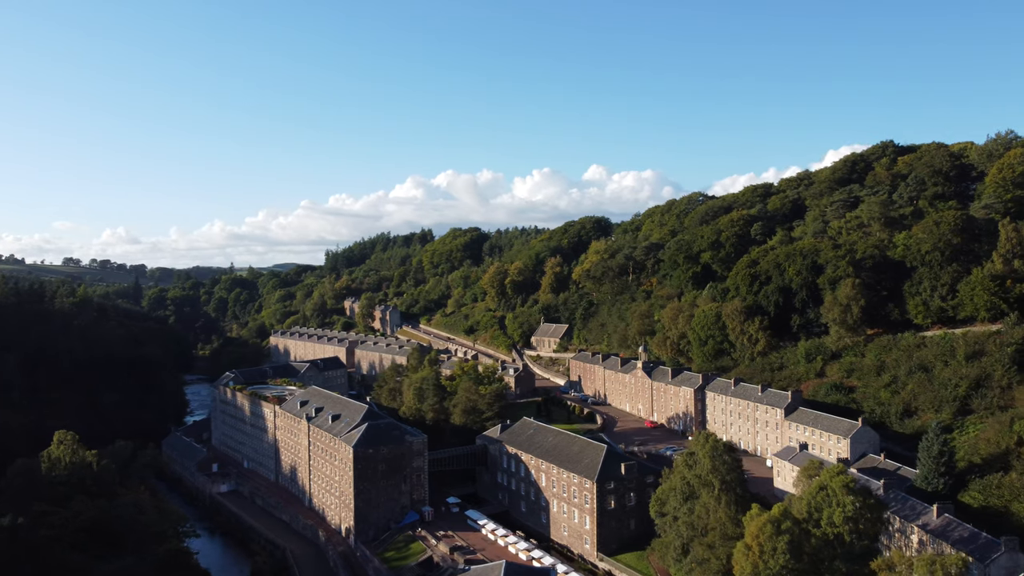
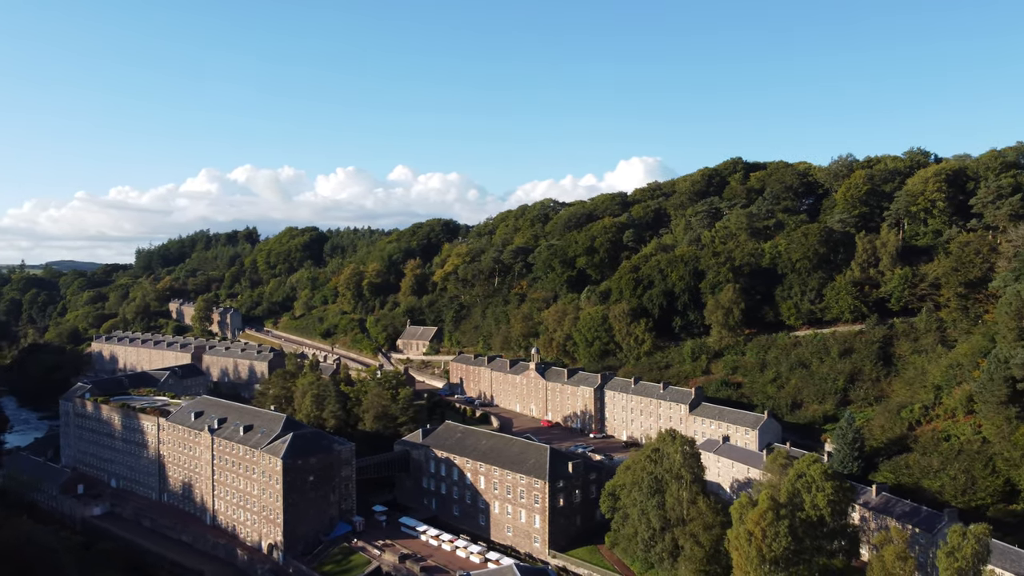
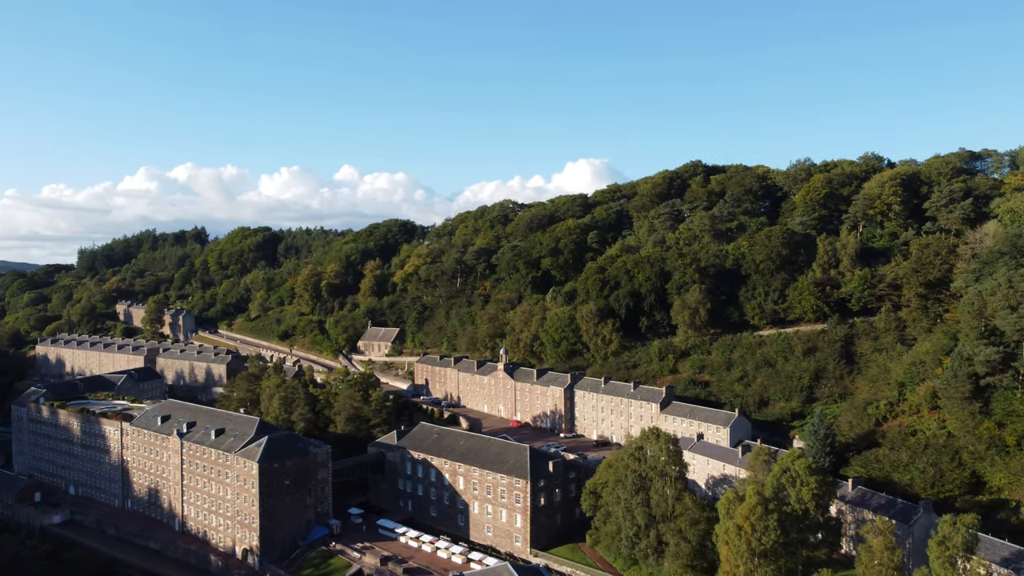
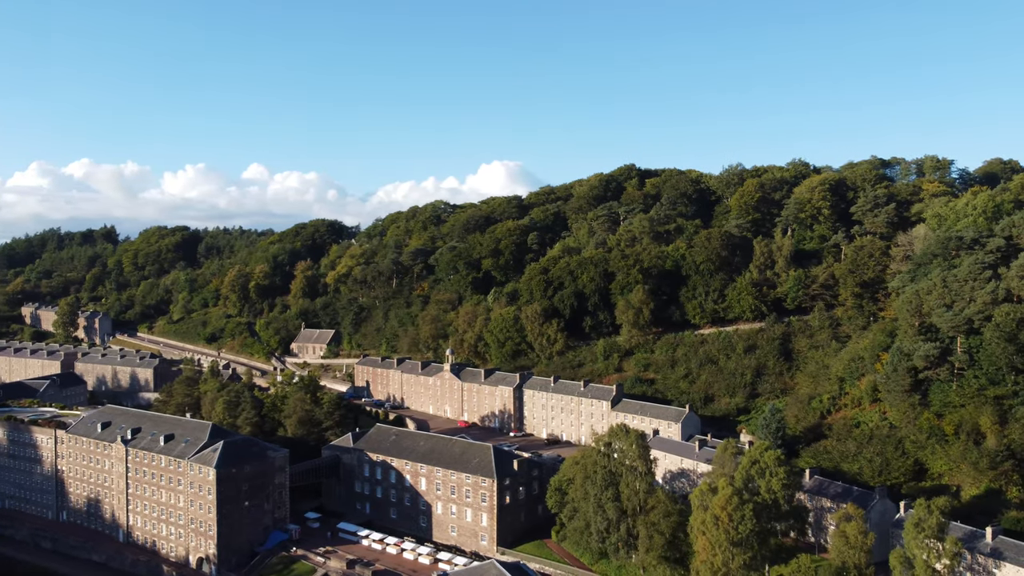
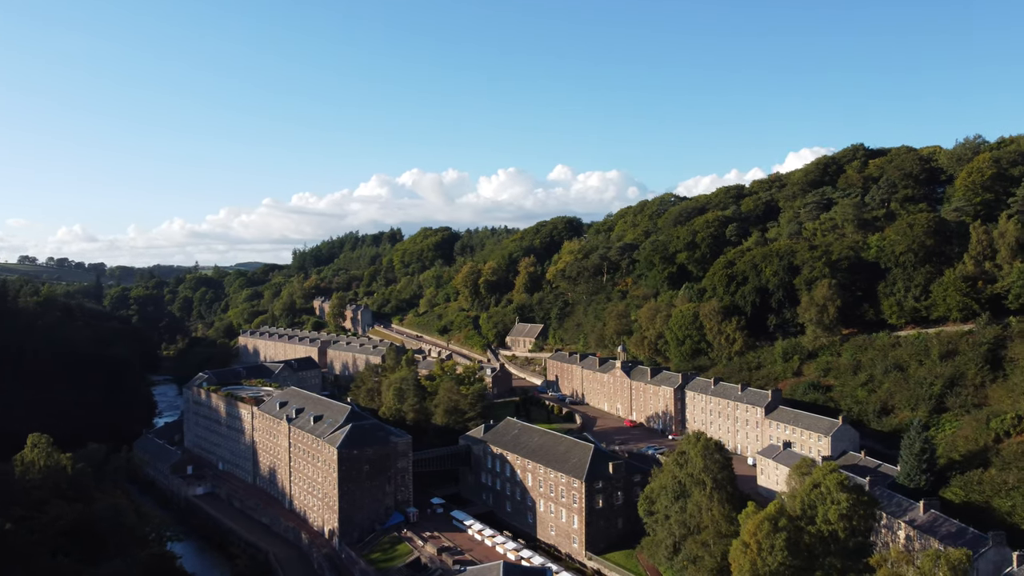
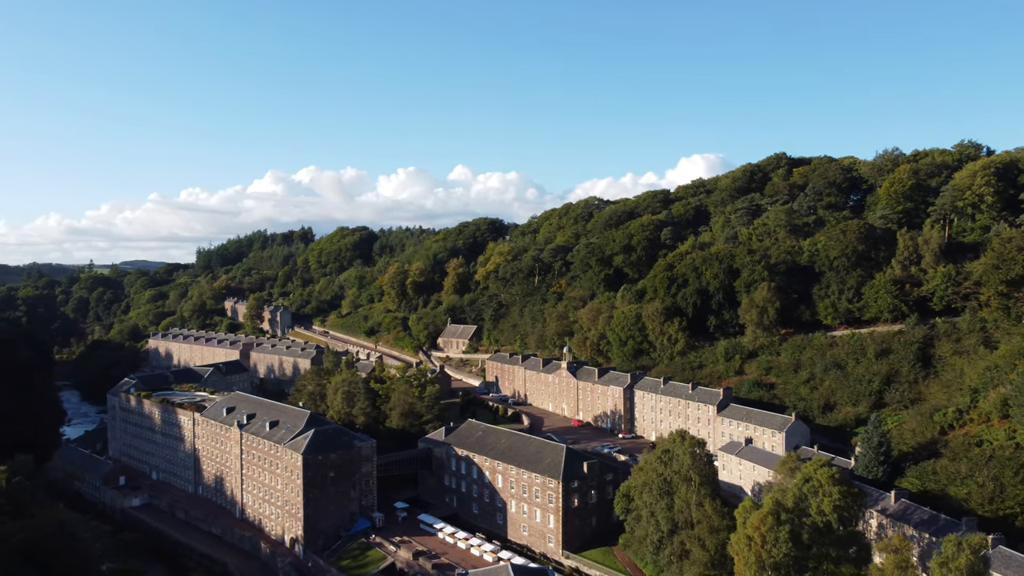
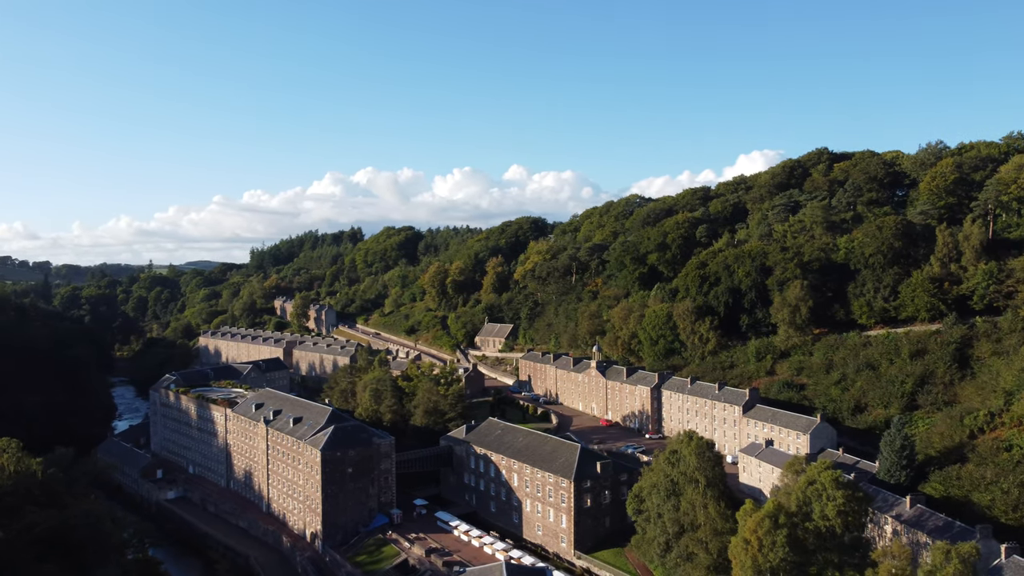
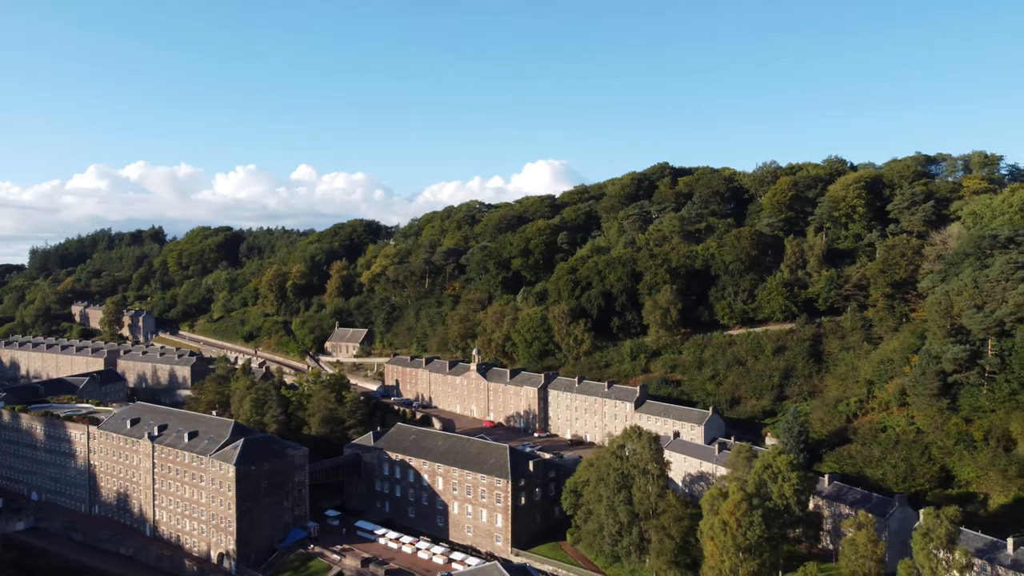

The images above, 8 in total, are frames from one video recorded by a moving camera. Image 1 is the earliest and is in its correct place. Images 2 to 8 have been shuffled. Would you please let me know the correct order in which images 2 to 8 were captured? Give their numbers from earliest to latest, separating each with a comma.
5, 7, 6, 2, 3, 8, 4
